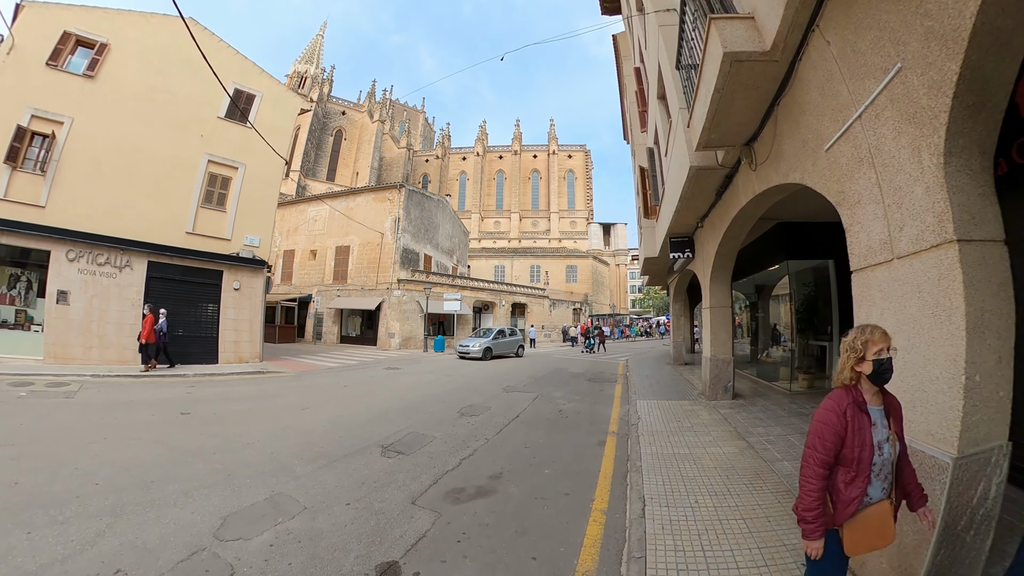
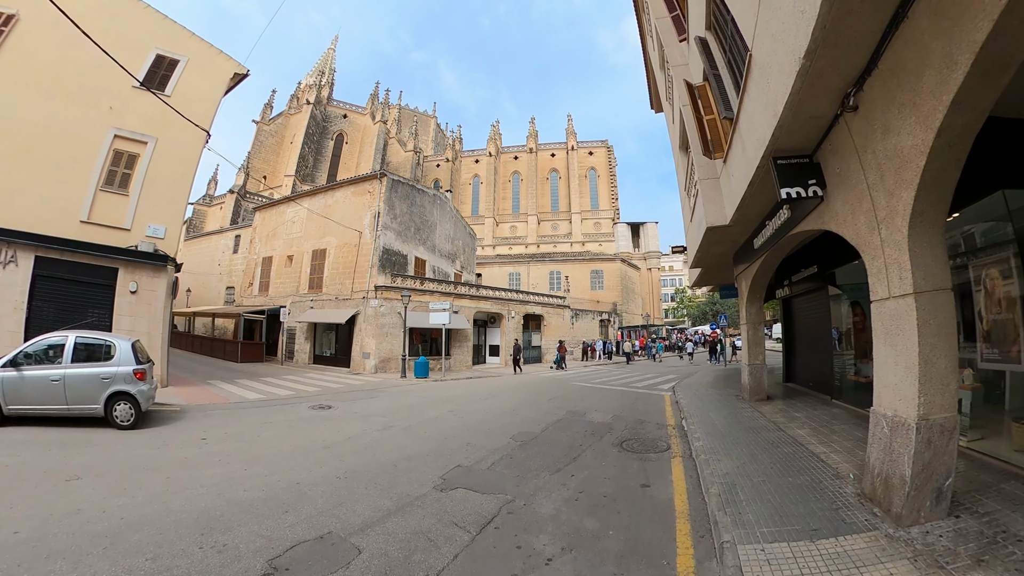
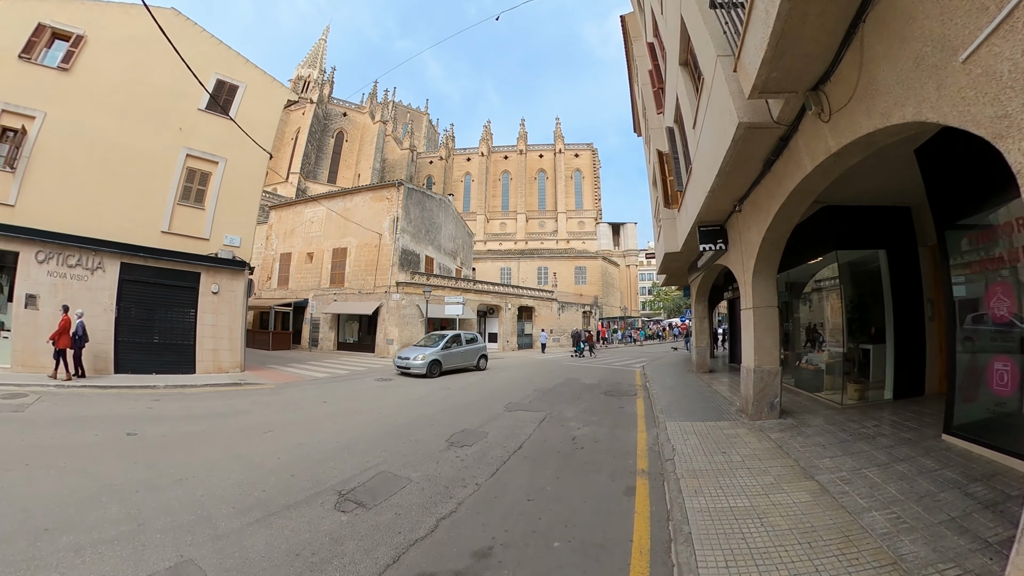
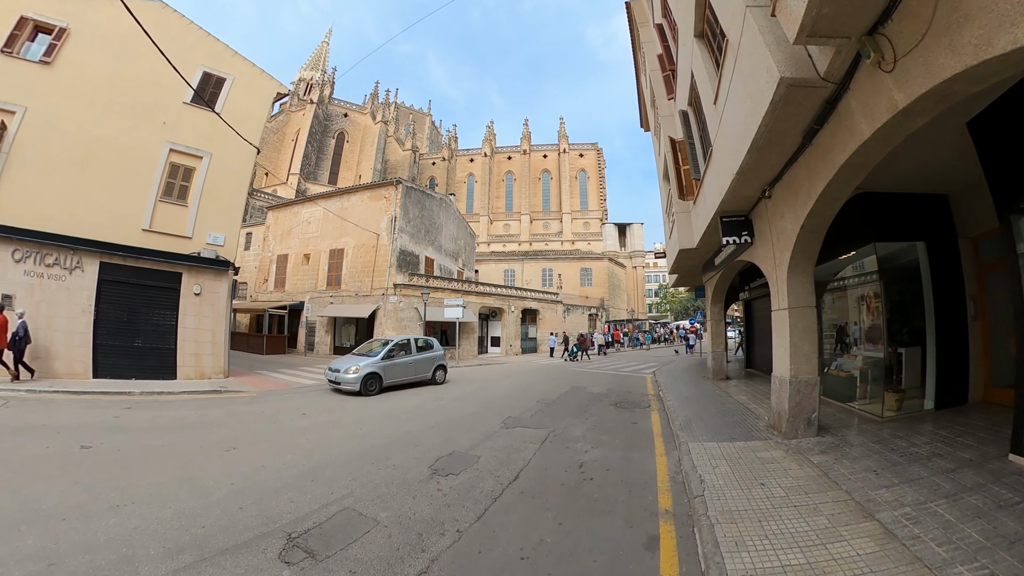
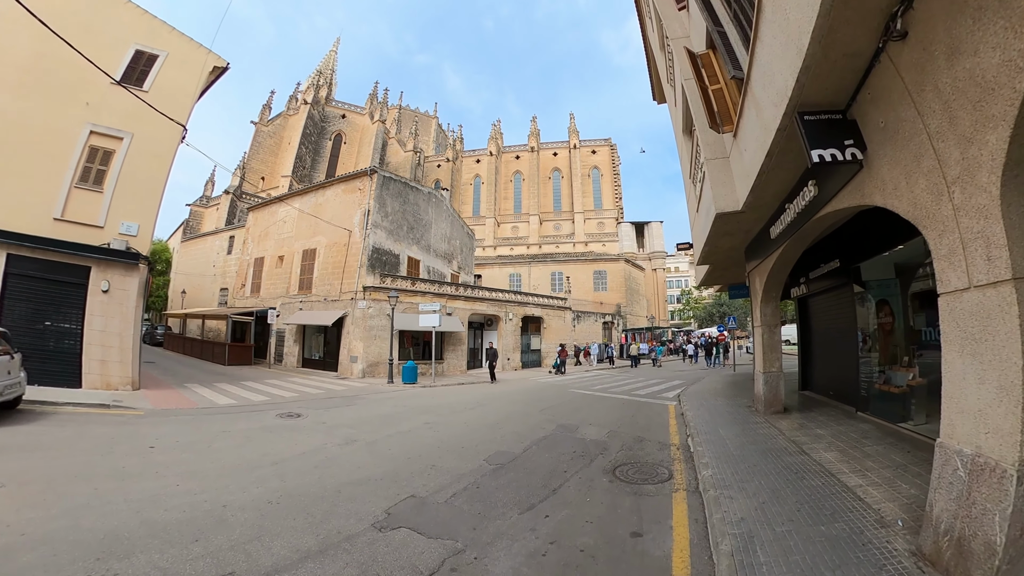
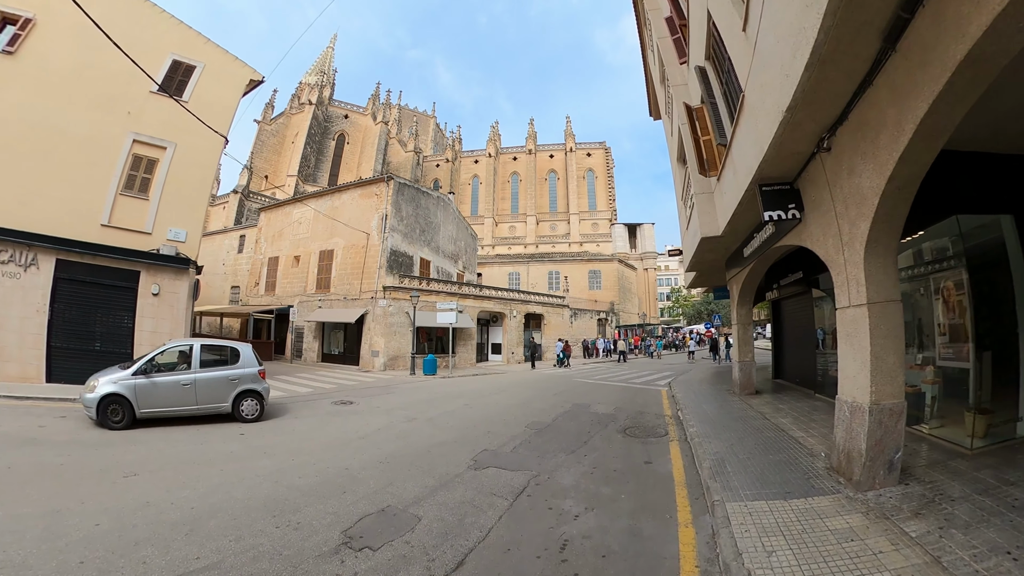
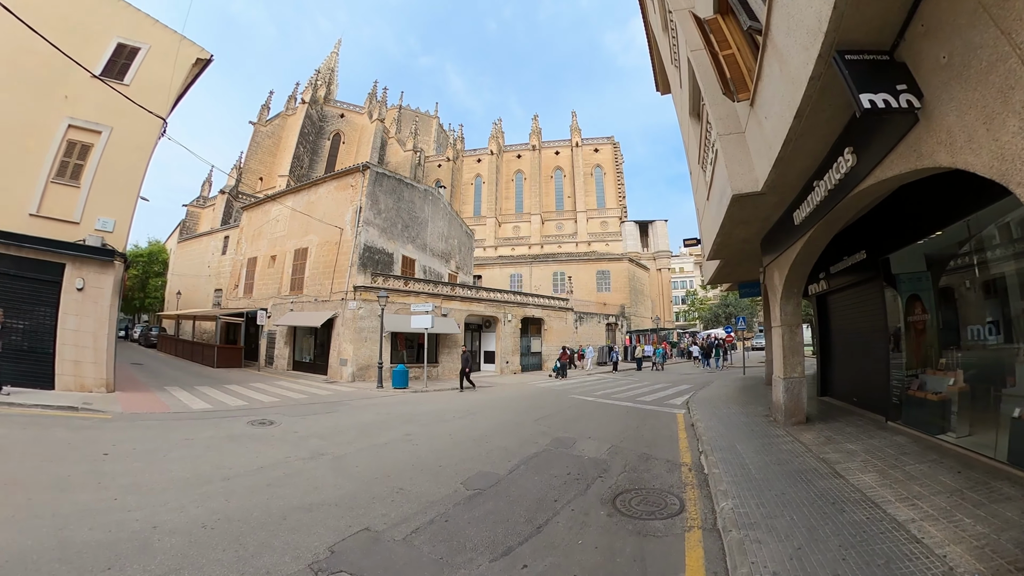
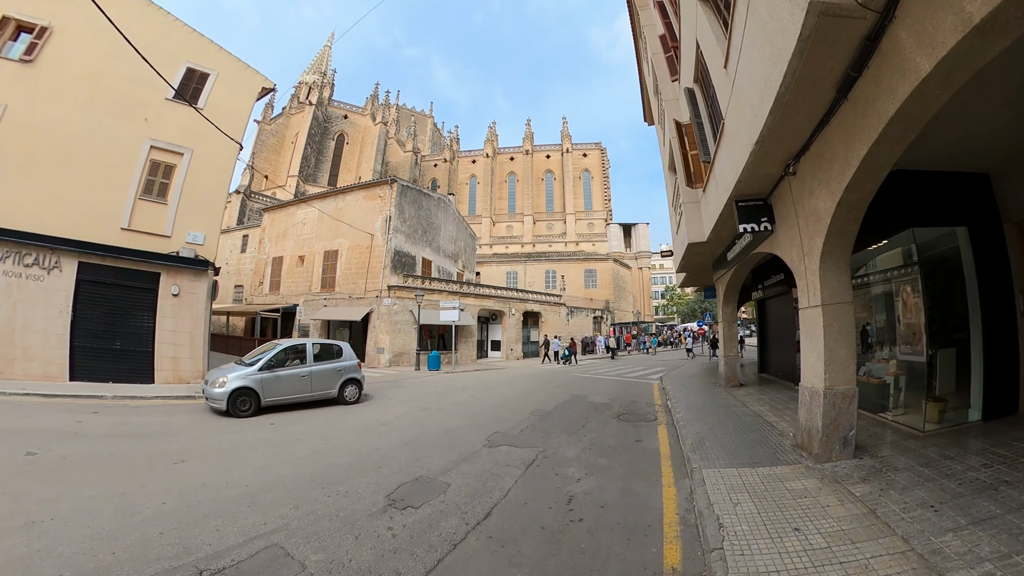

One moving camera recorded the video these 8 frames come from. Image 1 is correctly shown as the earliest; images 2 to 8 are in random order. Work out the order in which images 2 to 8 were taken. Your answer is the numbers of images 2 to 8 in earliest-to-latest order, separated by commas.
3, 4, 8, 6, 2, 5, 7
